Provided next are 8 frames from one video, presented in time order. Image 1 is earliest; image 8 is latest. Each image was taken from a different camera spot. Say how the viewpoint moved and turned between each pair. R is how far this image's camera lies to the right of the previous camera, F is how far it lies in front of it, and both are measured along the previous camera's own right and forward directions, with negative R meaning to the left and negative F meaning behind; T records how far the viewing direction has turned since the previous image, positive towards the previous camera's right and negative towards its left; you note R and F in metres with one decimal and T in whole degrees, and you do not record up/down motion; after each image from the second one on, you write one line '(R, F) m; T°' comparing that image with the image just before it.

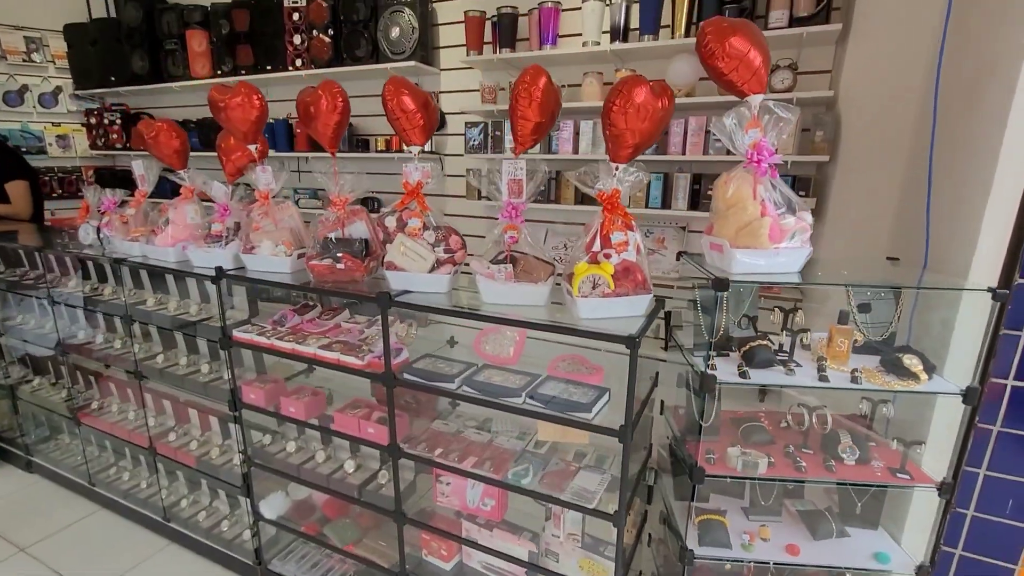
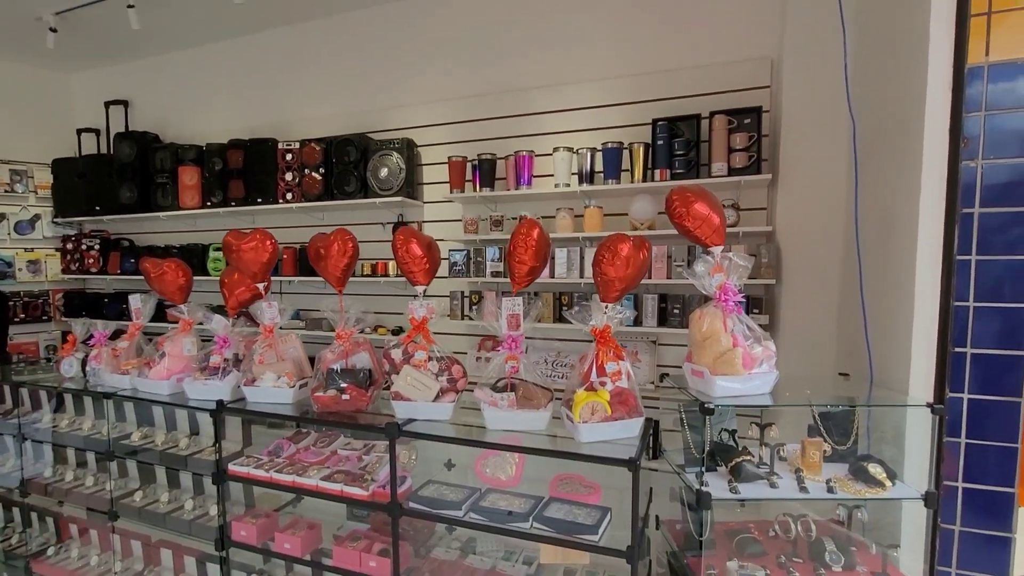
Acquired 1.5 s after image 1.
(-0.1, -0.1) m; +5°
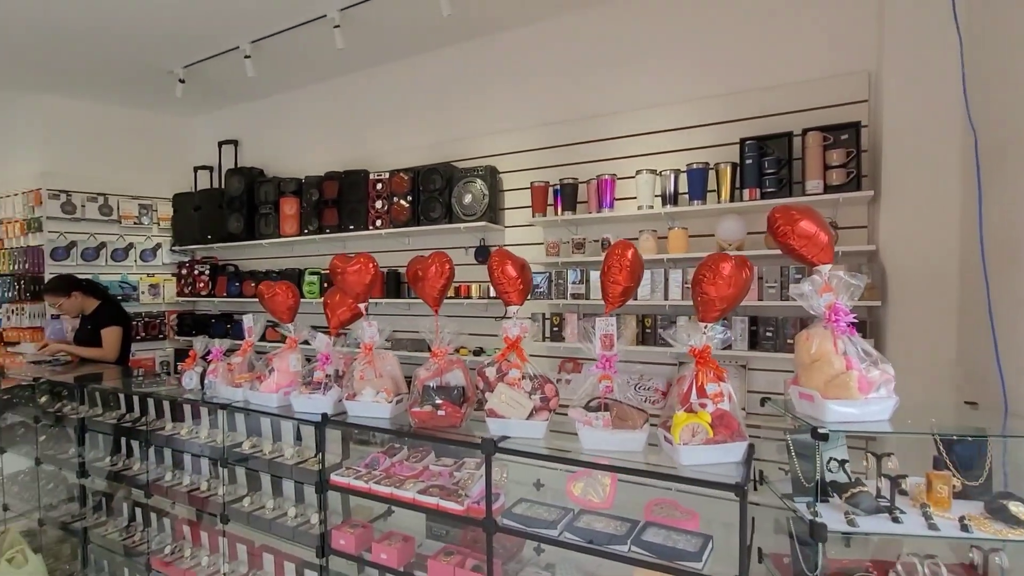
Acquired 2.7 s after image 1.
(-0.1, 0.0) m; -7°
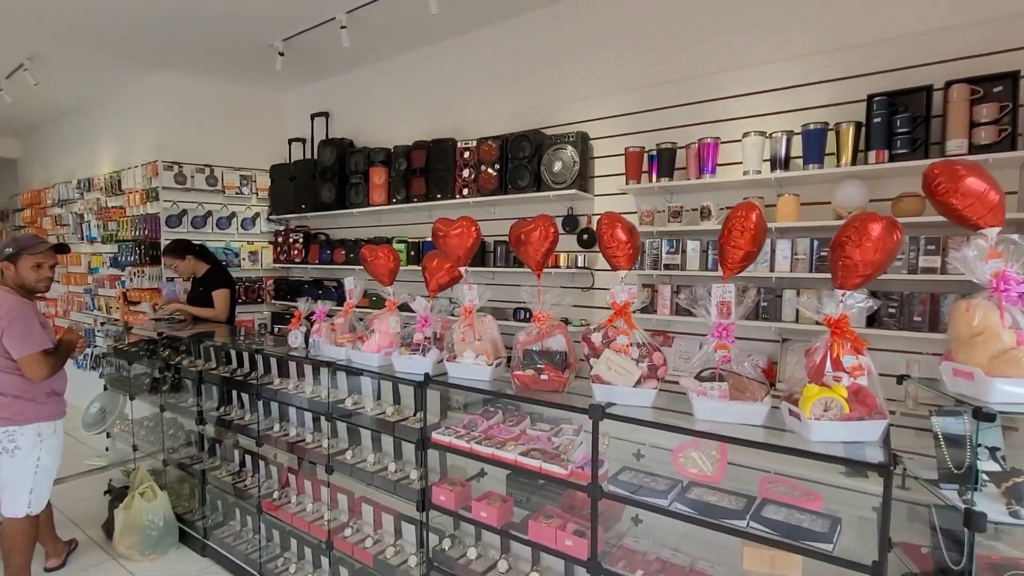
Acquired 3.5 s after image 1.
(-0.1, 0.0) m; -7°
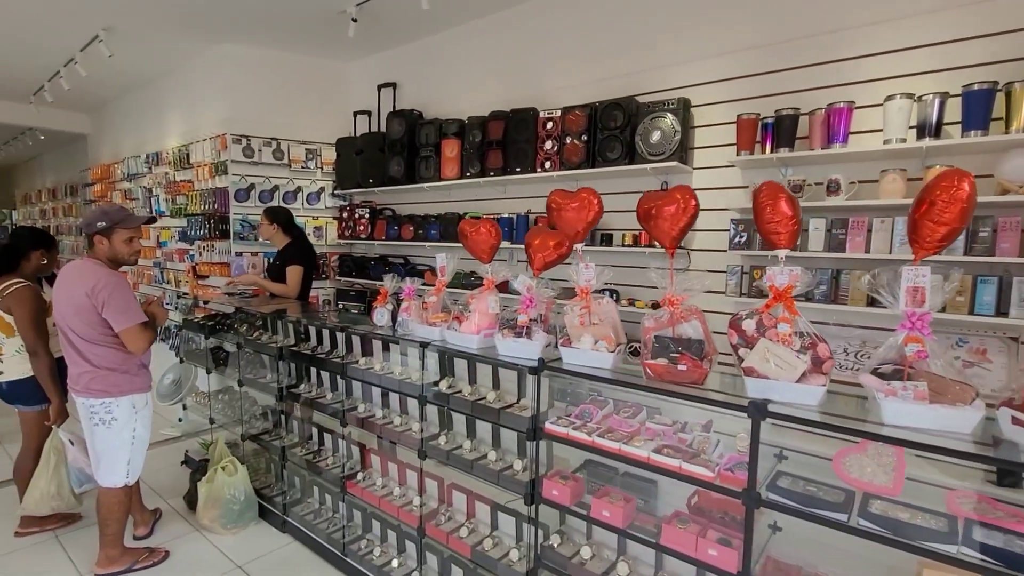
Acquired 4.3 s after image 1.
(-0.3, +0.1) m; -4°
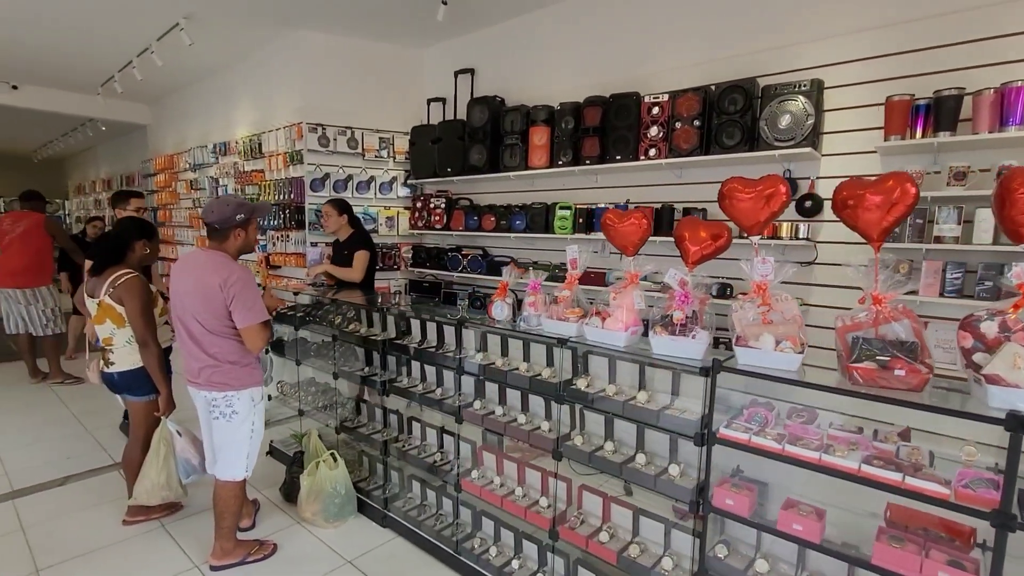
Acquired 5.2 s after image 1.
(-0.5, +0.1) m; -2°
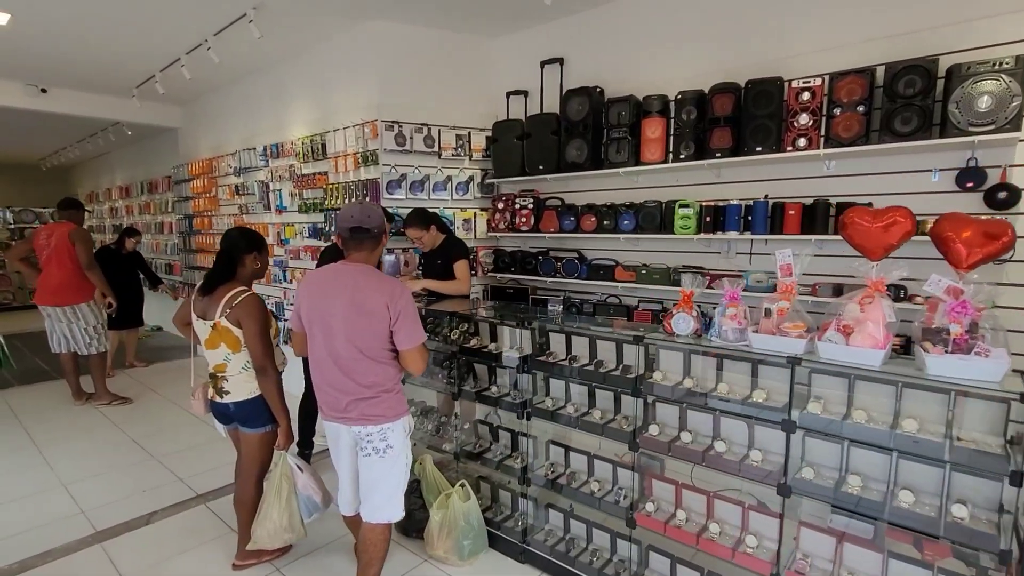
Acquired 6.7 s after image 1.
(-0.7, +0.3) m; +1°
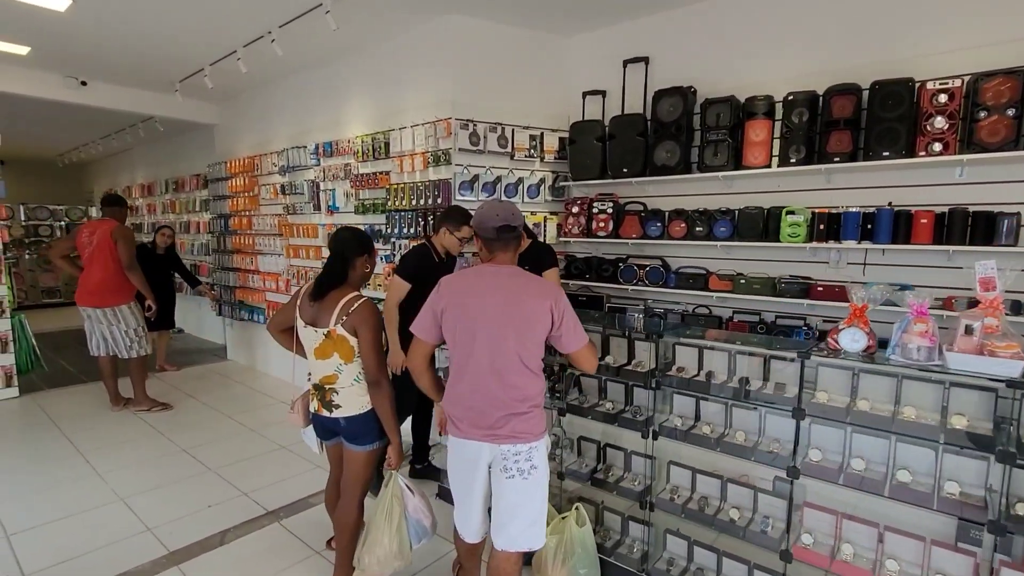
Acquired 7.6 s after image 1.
(-0.6, +0.2) m; 0°
